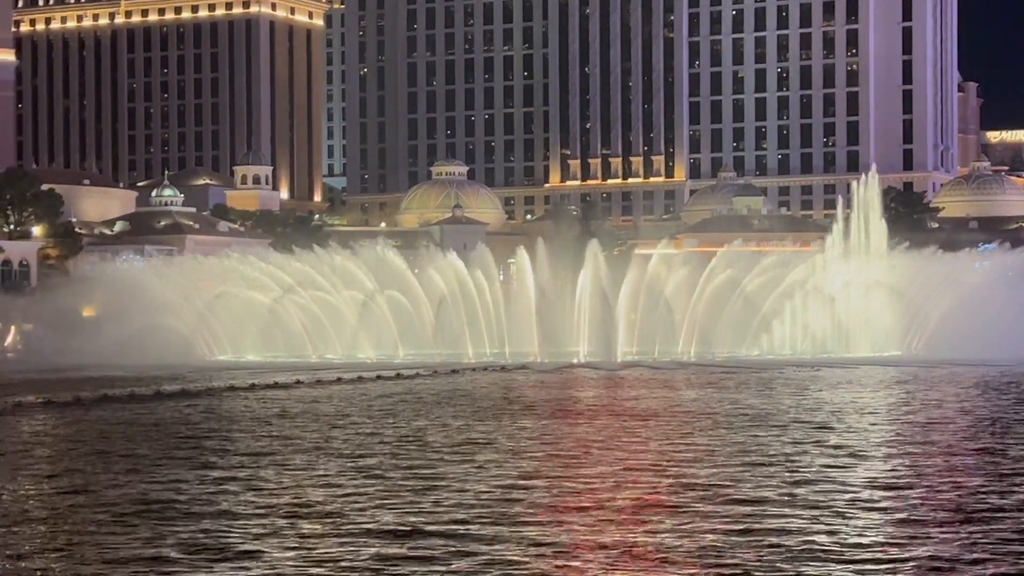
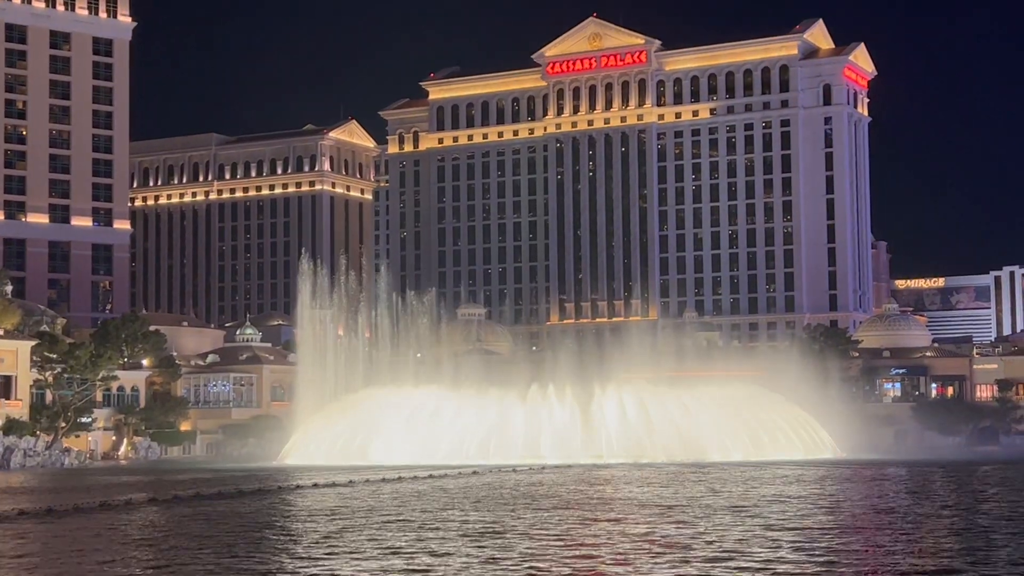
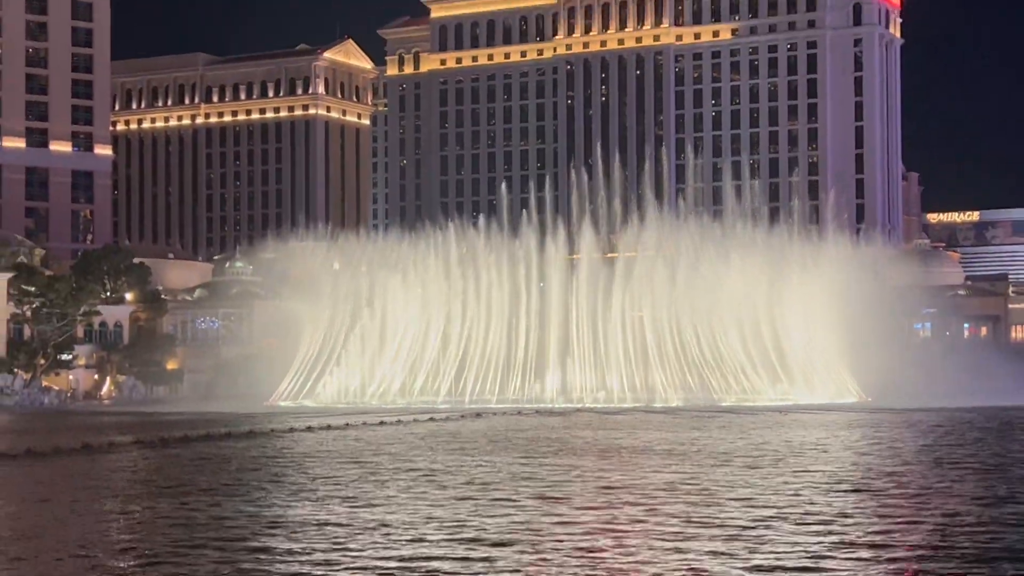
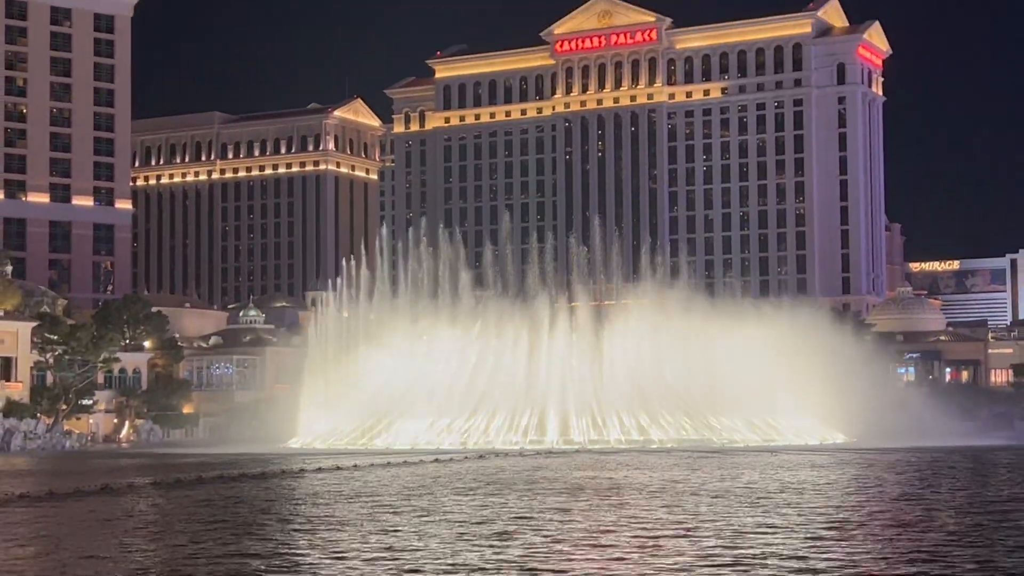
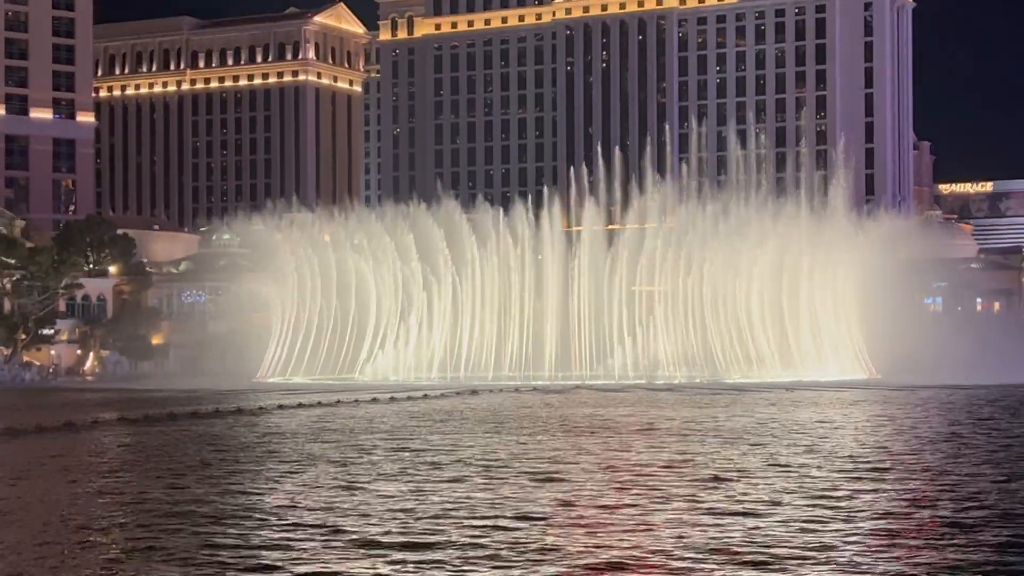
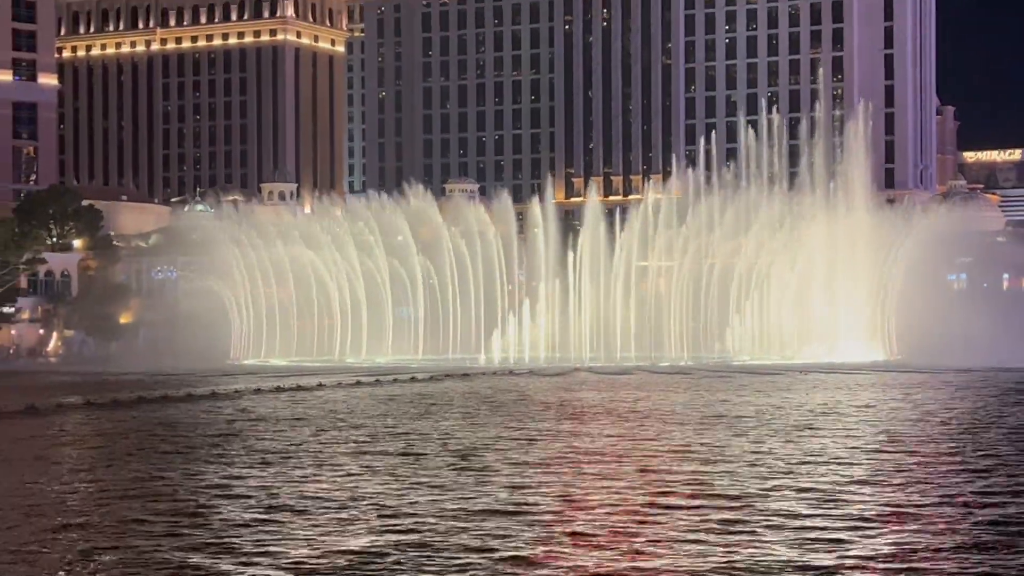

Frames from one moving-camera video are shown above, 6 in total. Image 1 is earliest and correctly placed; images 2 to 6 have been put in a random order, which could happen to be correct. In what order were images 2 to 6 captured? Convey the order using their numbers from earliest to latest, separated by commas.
6, 5, 3, 4, 2
